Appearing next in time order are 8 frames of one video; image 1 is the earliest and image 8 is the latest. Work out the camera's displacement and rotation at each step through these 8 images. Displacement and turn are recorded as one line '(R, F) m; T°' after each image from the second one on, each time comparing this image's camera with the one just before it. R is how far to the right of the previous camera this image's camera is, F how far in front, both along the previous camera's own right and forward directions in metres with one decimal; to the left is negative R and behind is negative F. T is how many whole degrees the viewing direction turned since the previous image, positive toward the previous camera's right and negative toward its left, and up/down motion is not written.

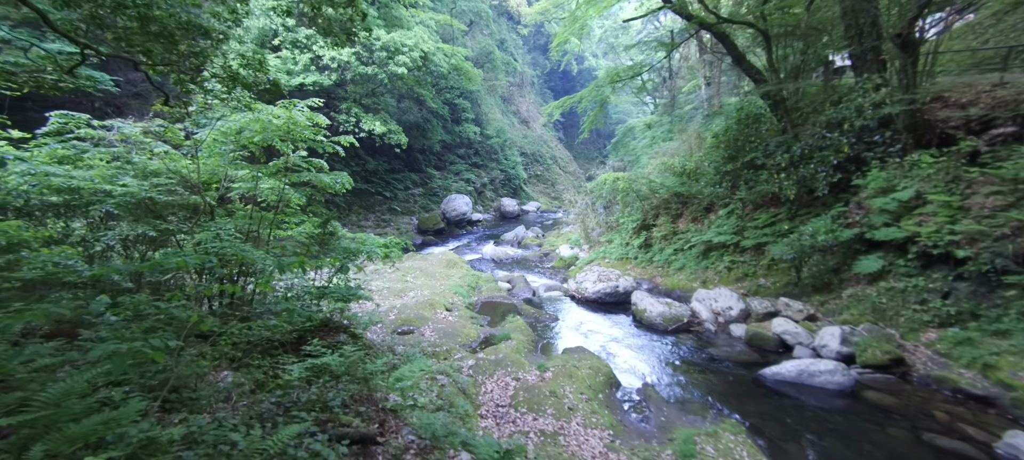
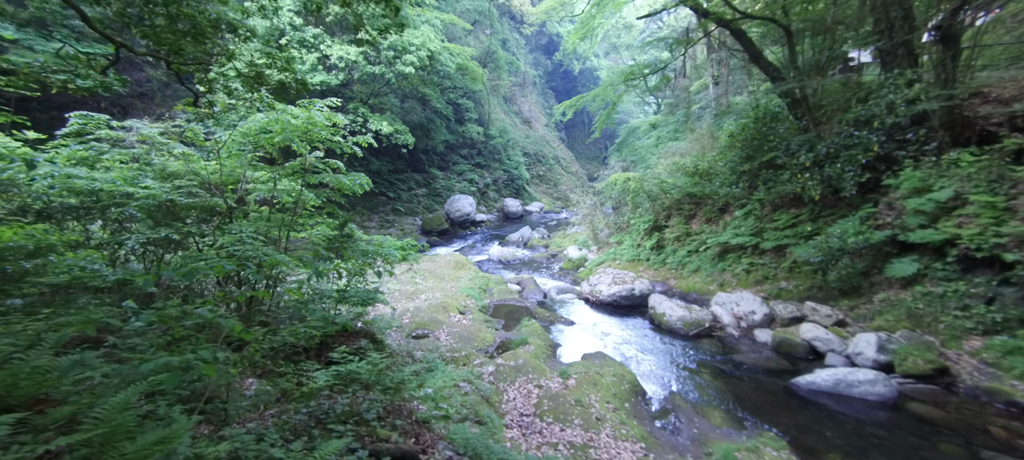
(-0.2, +0.2) m; 0°
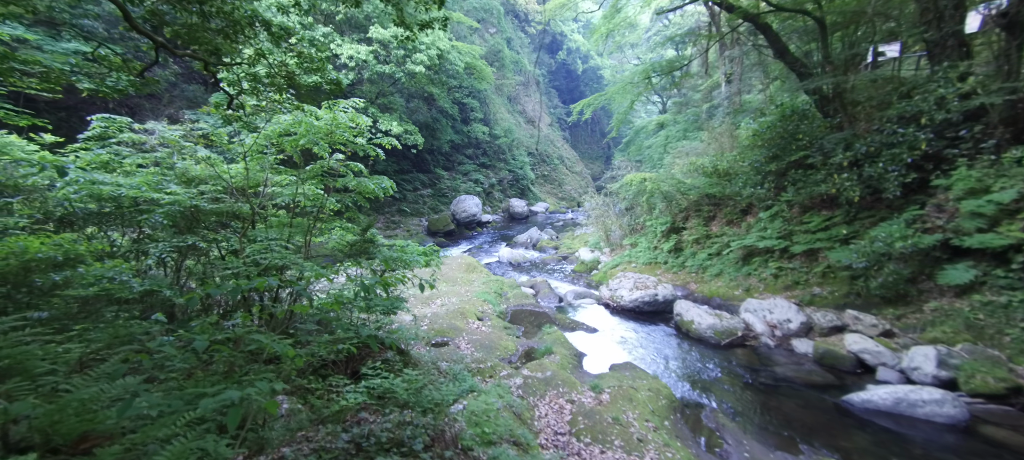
(-0.3, +0.3) m; -1°
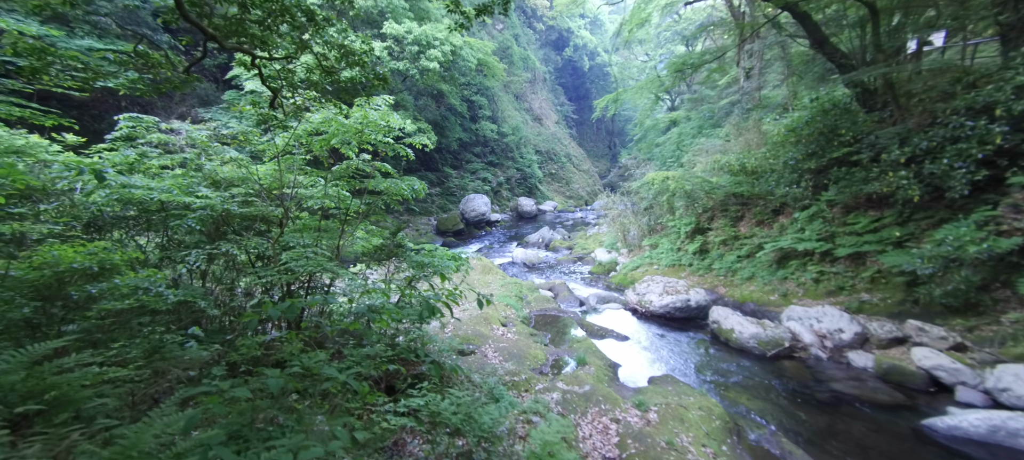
(-0.3, +0.4) m; -1°
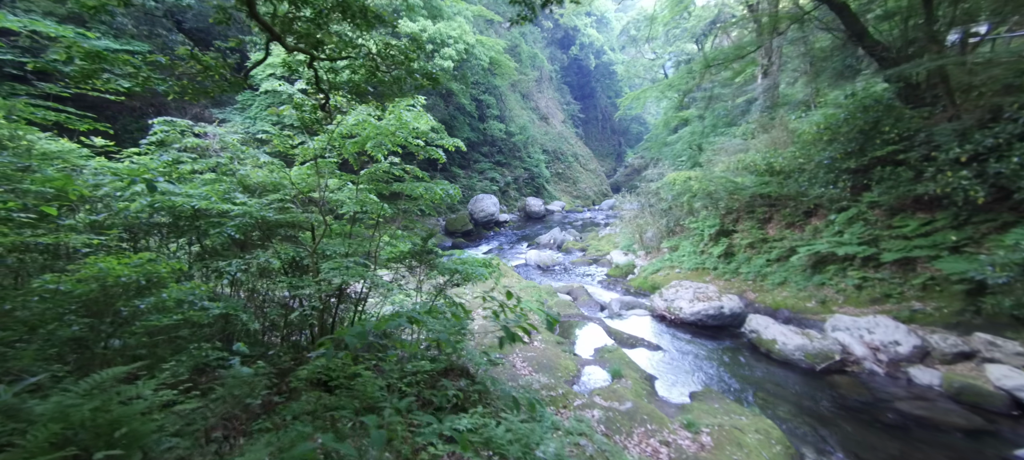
(-0.3, +0.3) m; -1°
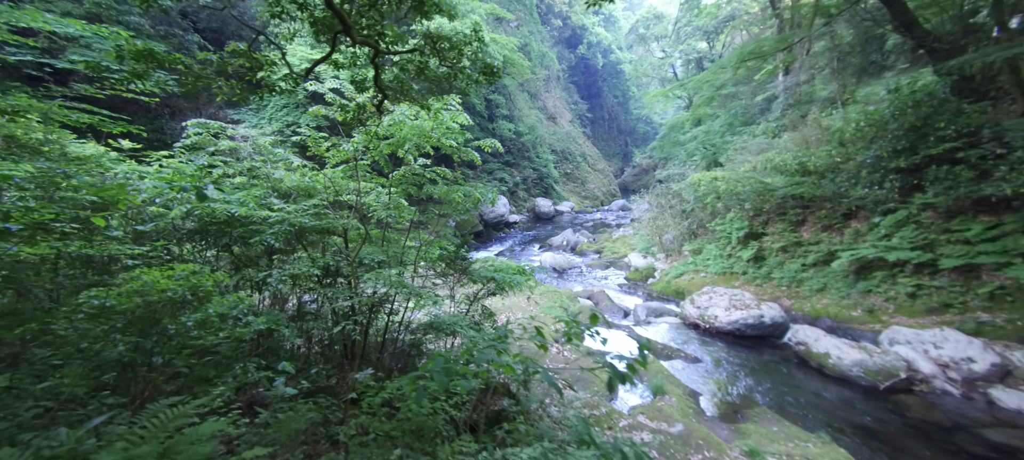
(-0.3, +0.4) m; -1°
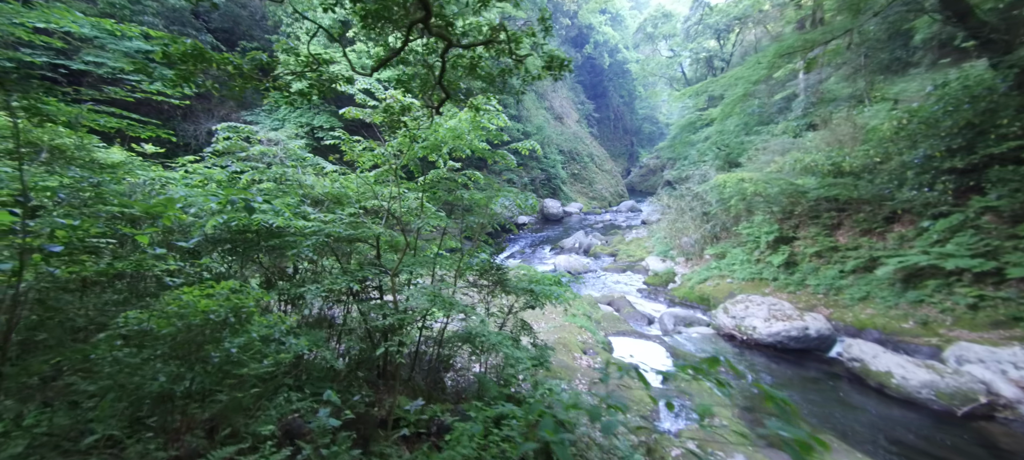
(-0.3, +0.4) m; -1°
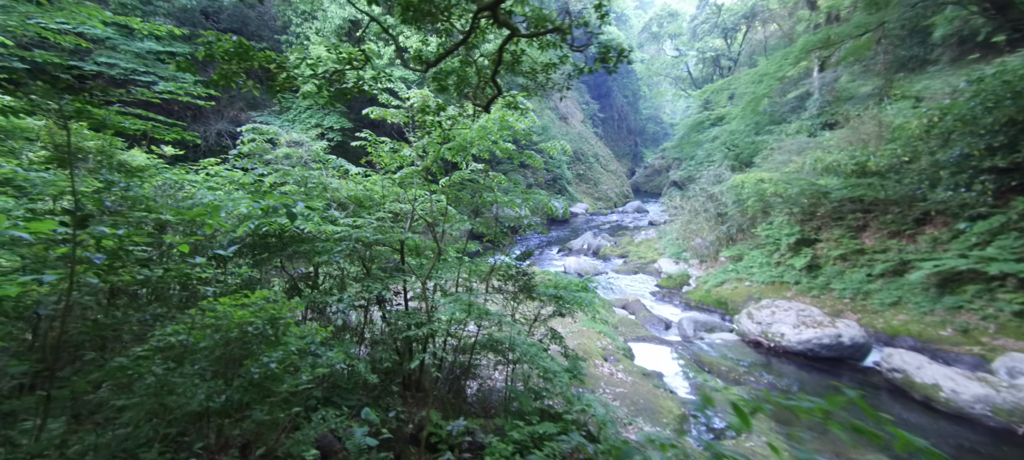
(-0.2, +0.2) m; -1°
